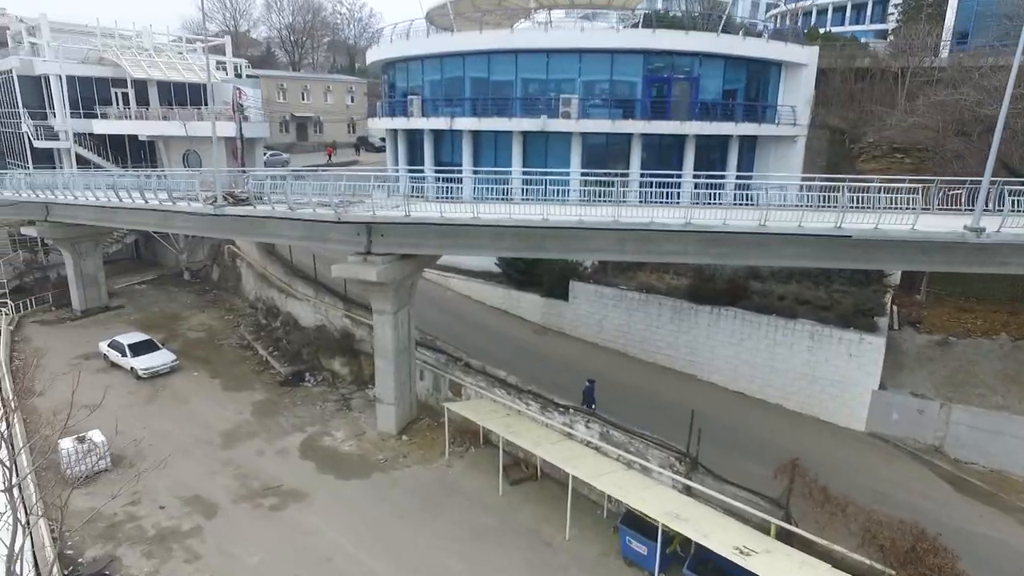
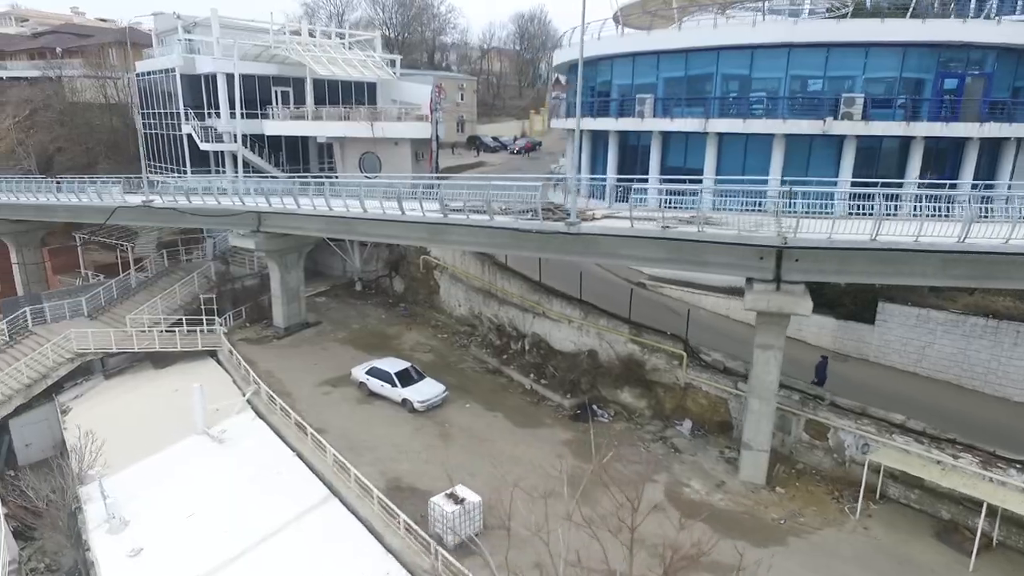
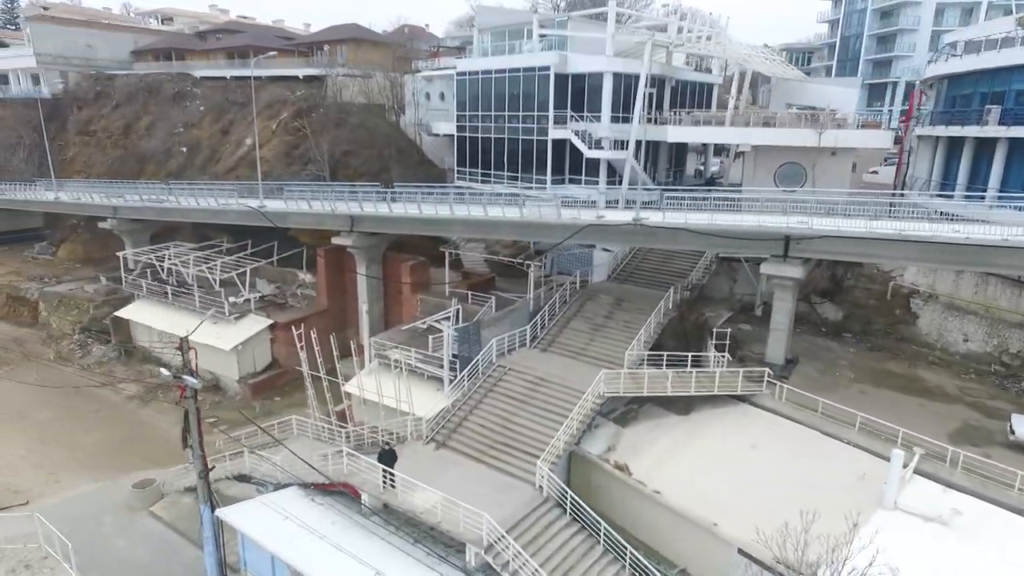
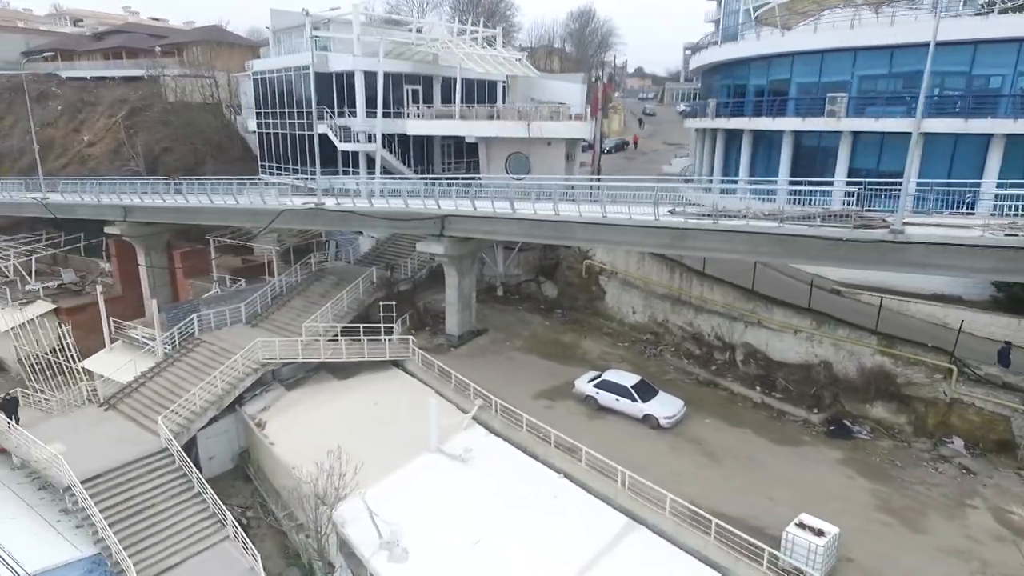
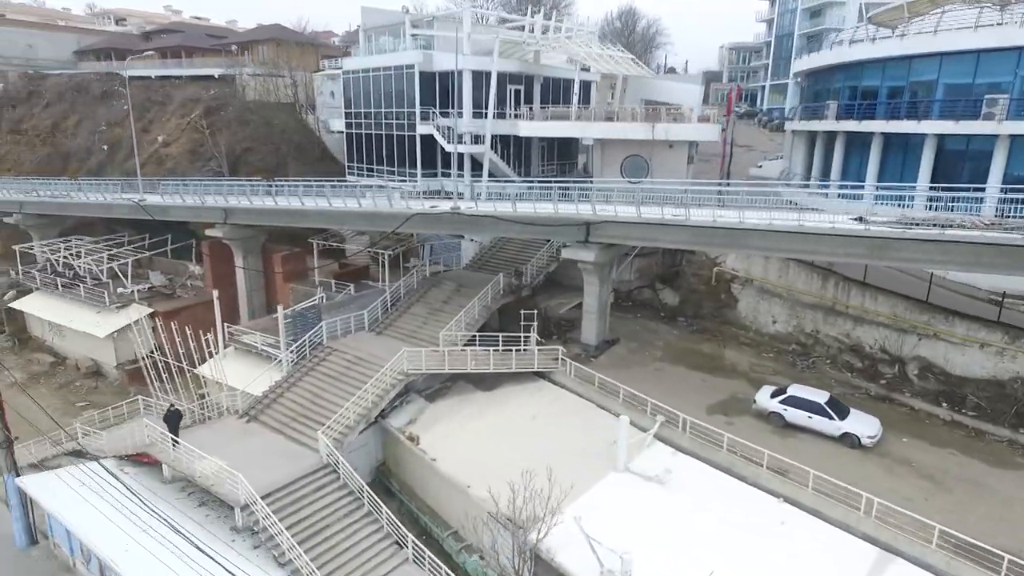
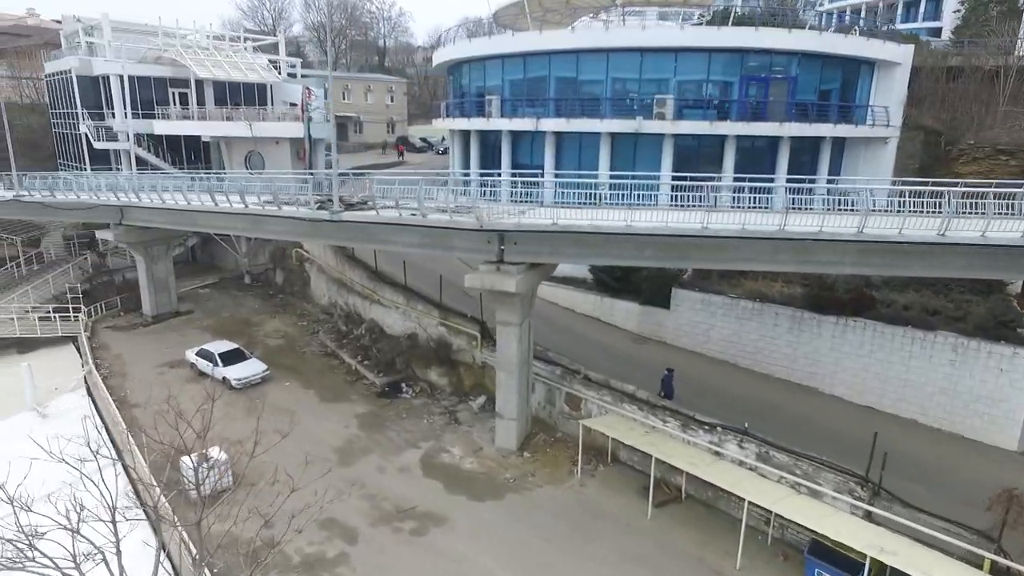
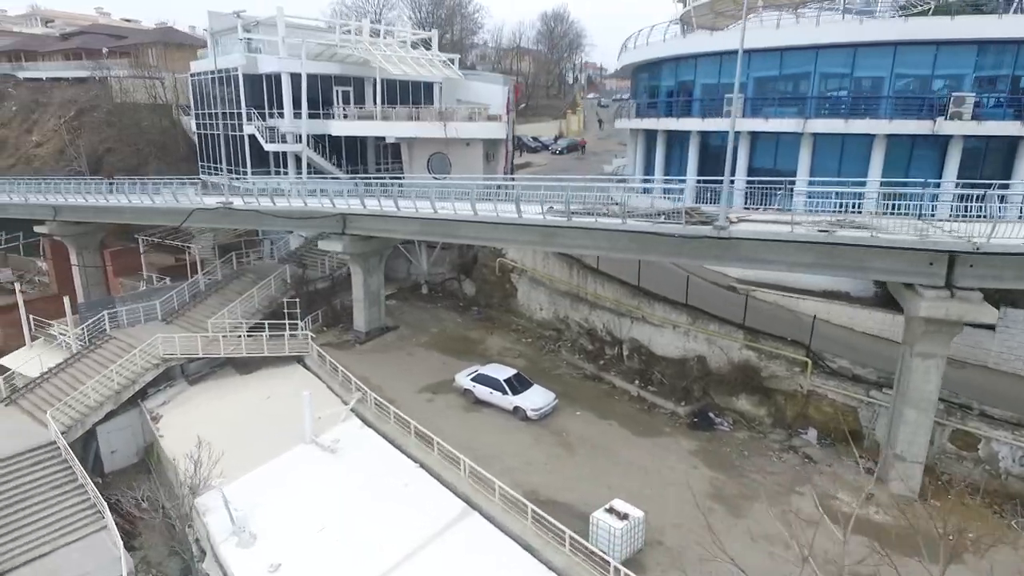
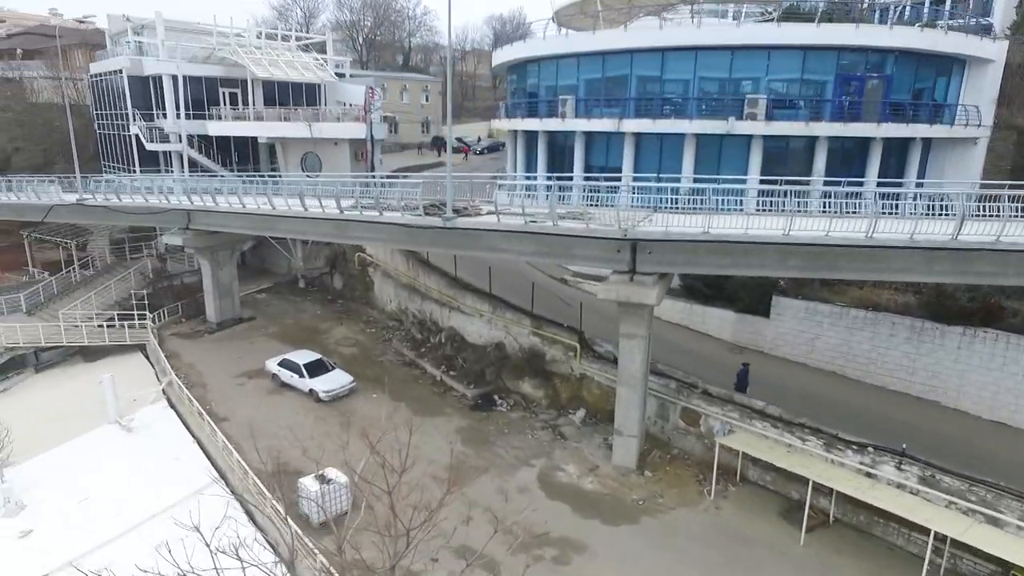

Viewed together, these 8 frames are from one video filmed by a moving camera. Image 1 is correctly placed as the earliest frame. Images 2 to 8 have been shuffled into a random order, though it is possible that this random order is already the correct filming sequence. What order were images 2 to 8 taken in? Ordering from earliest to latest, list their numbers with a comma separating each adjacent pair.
6, 8, 2, 7, 4, 5, 3
